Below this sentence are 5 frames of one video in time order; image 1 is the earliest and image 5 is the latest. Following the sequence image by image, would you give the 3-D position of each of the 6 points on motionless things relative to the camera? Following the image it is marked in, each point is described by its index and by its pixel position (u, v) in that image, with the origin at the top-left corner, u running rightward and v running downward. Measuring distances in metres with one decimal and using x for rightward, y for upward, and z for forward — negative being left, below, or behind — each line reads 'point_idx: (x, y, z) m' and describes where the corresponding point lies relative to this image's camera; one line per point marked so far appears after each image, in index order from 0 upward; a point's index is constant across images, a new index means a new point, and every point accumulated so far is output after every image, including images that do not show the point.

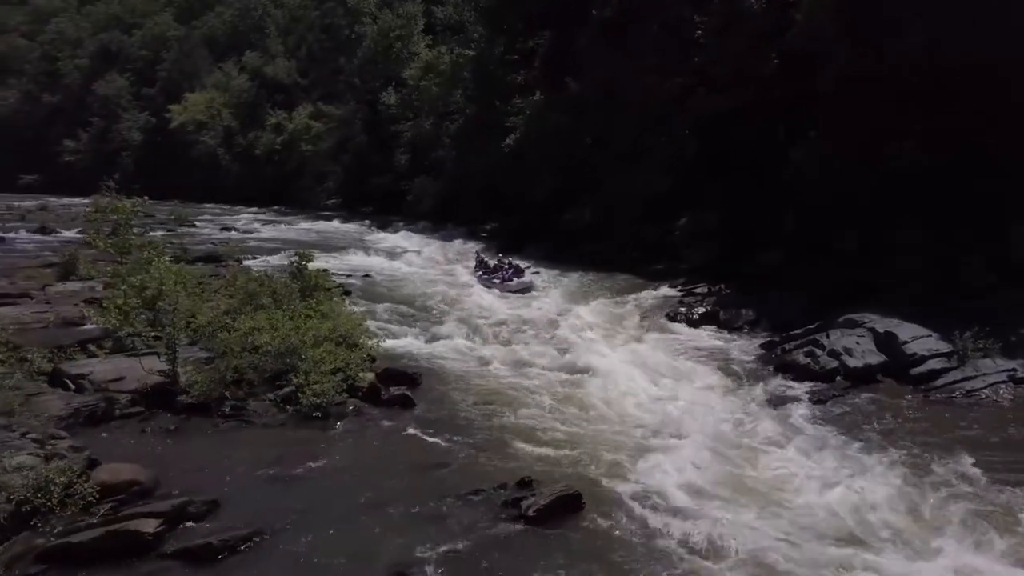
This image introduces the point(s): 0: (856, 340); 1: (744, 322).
0: (+6.4, -1.0, +14.3) m
1: (+5.5, -0.8, +18.3) m
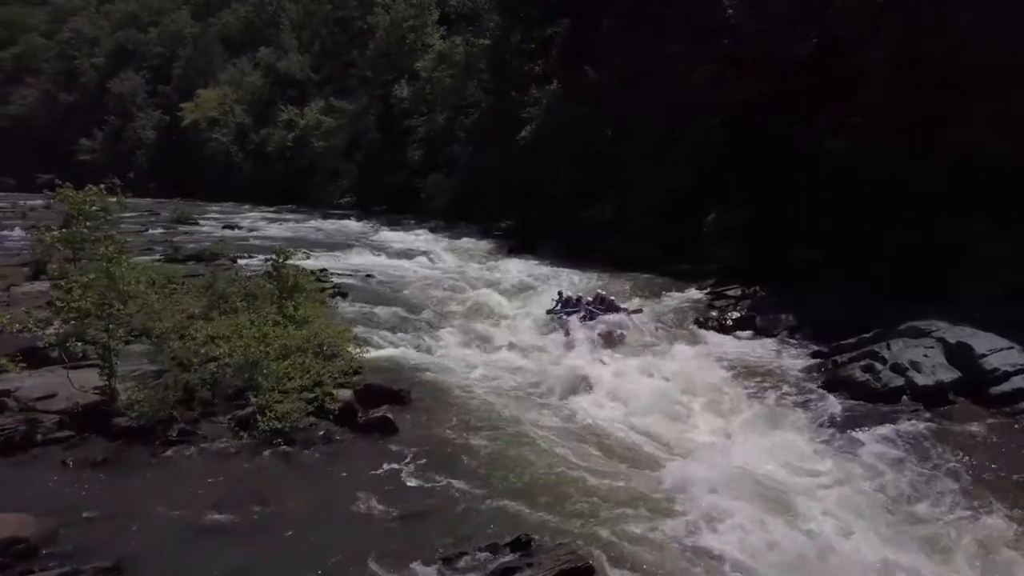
0: (+6.5, -1.0, +12.1) m
1: (+5.7, -0.9, +16.1) m
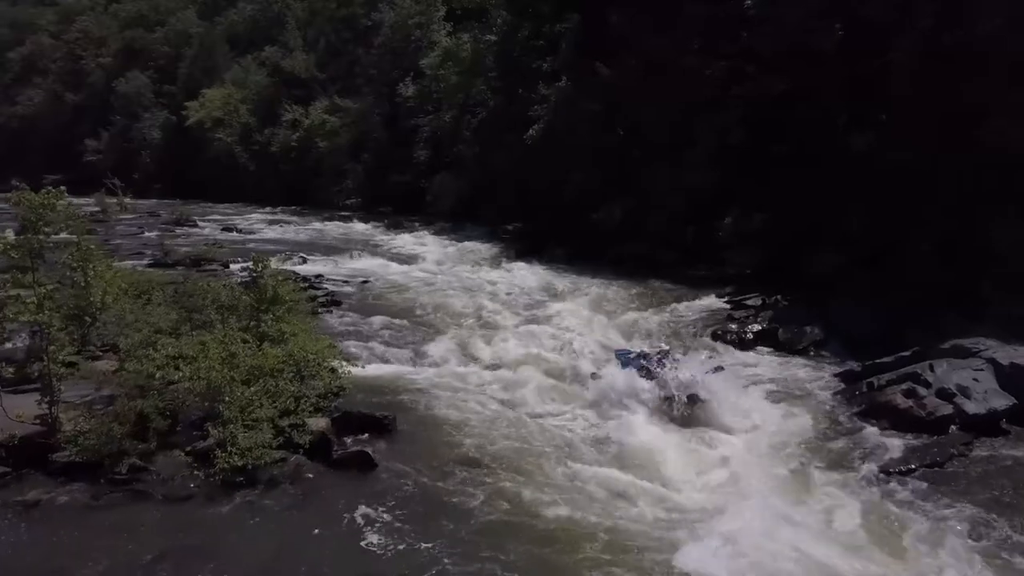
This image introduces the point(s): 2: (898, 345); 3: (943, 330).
0: (+6.5, -1.2, +10.8) m
1: (+5.7, -1.1, +14.8) m
2: (+7.4, -1.1, +14.7) m
3: (+8.5, -0.8, +15.2) m
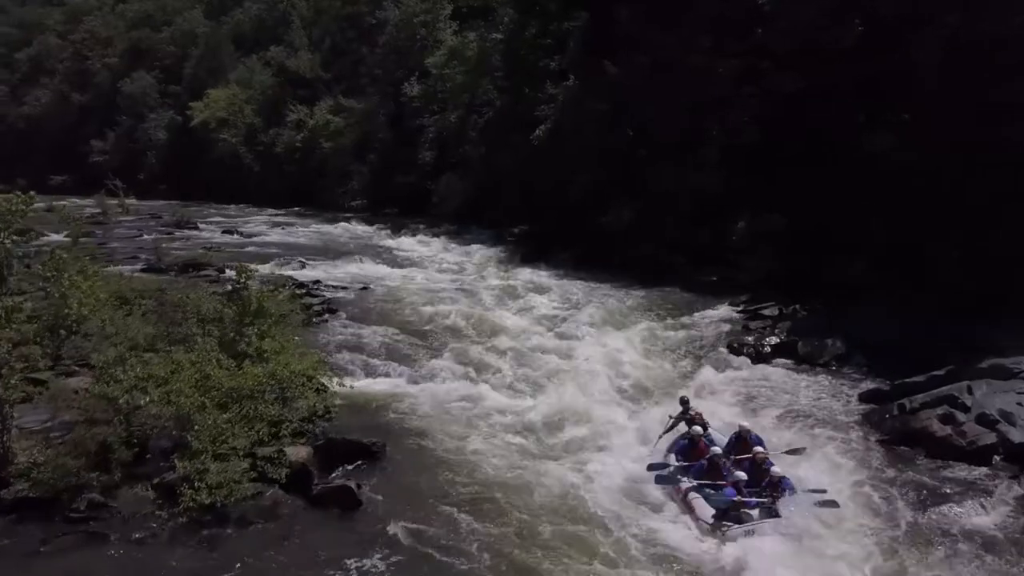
0: (+6.5, -1.4, +9.9) m
1: (+5.8, -1.3, +13.9) m
2: (+7.4, -1.3, +13.8) m
3: (+8.5, -1.0, +14.2) m
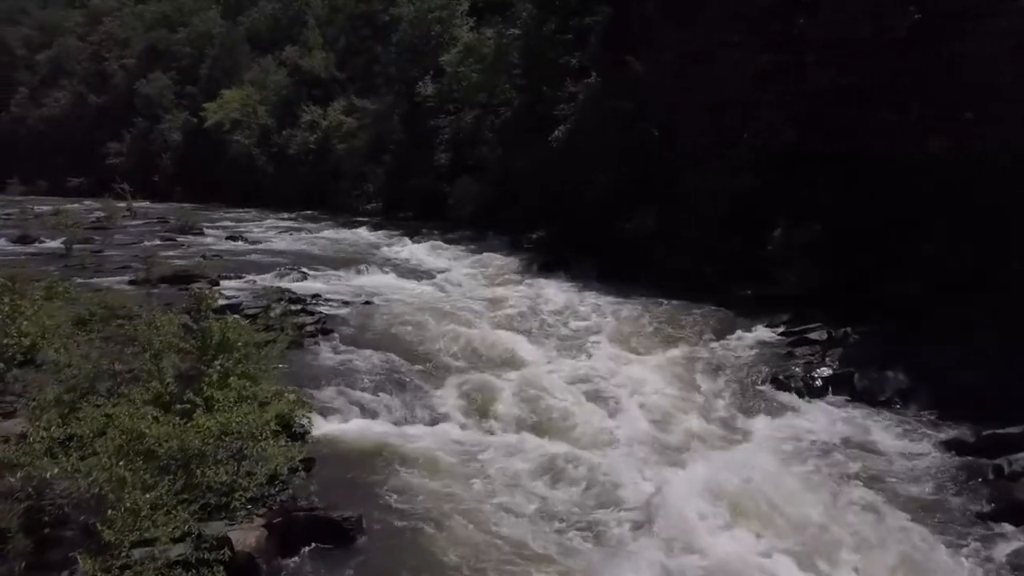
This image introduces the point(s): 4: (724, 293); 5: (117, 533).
0: (+6.5, -1.8, +7.9) m
1: (+5.9, -1.7, +11.9) m
2: (+7.6, -1.7, +11.7) m
3: (+8.7, -1.4, +12.2) m
4: (+5.1, -0.2, +18.3) m
5: (-3.3, -2.0, +6.6) m
